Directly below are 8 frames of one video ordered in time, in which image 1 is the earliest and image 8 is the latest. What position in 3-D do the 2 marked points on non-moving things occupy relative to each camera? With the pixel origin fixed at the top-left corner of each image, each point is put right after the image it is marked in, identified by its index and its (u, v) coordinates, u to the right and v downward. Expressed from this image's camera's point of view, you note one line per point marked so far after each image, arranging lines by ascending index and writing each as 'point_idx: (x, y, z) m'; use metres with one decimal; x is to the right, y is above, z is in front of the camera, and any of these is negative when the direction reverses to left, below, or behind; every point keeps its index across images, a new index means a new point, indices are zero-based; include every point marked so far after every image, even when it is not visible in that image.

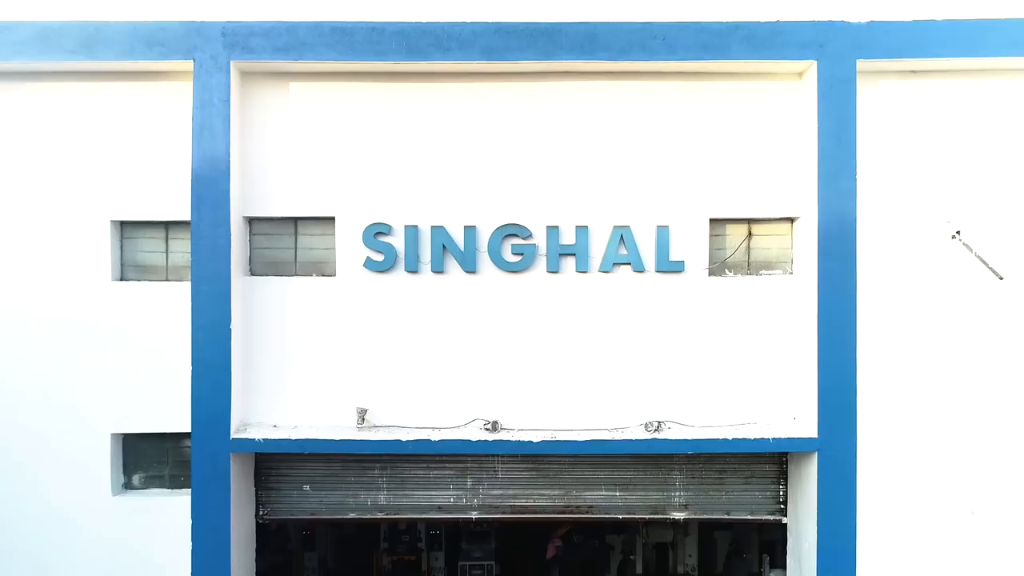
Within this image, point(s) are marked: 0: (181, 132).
0: (-0.9, +0.5, +1.9) m
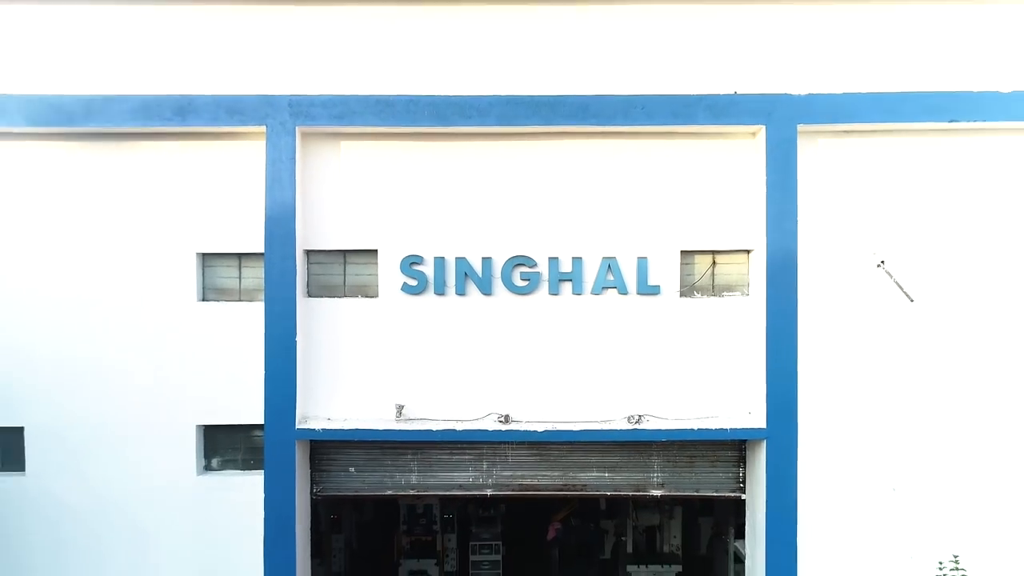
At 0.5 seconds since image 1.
0: (-0.9, +0.4, +2.3) m
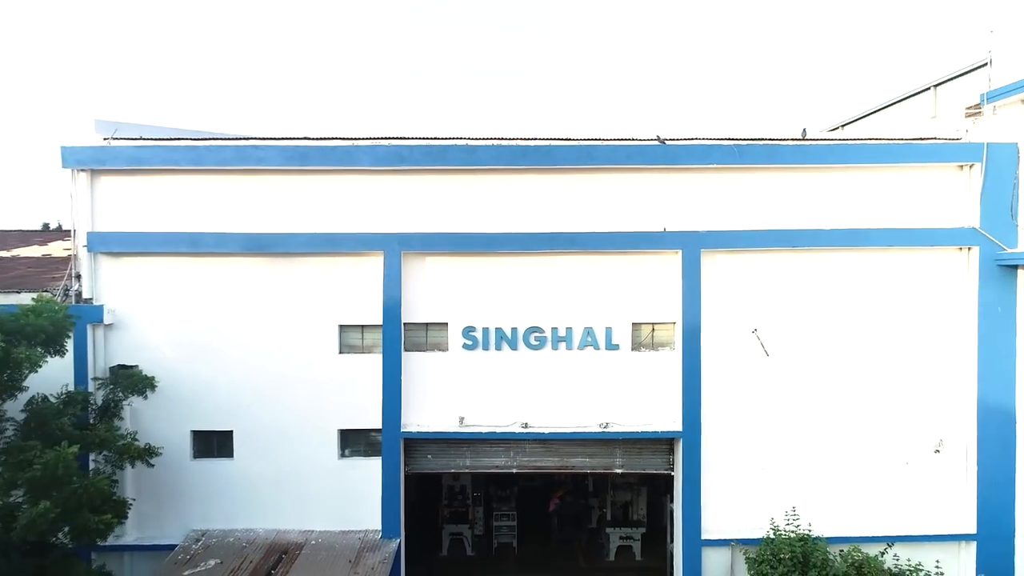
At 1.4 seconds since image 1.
0: (-0.8, +0.1, +3.9) m
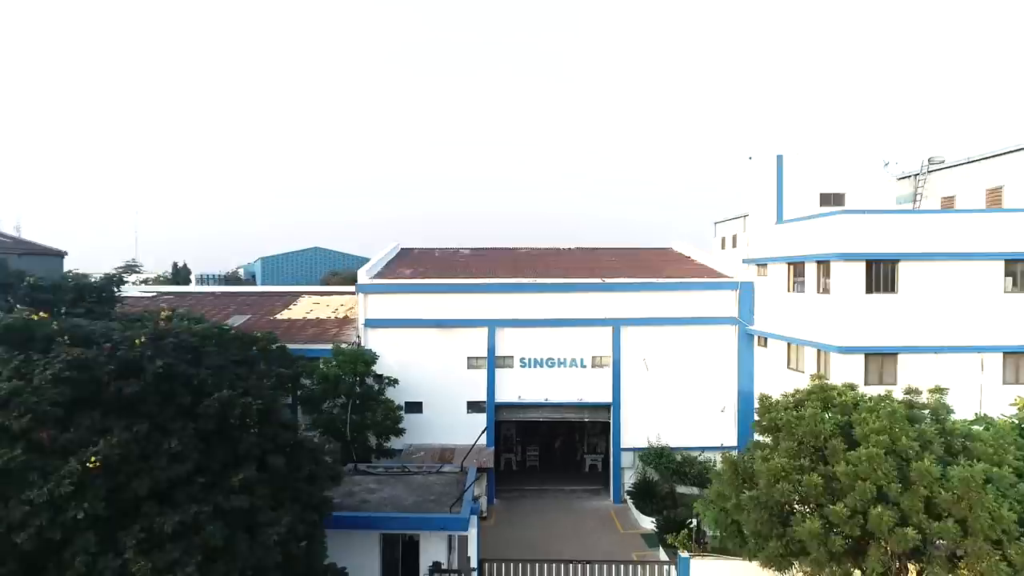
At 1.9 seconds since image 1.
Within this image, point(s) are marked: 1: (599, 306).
0: (-0.4, -0.6, +9.3) m
1: (+1.1, -0.2, +9.3) m
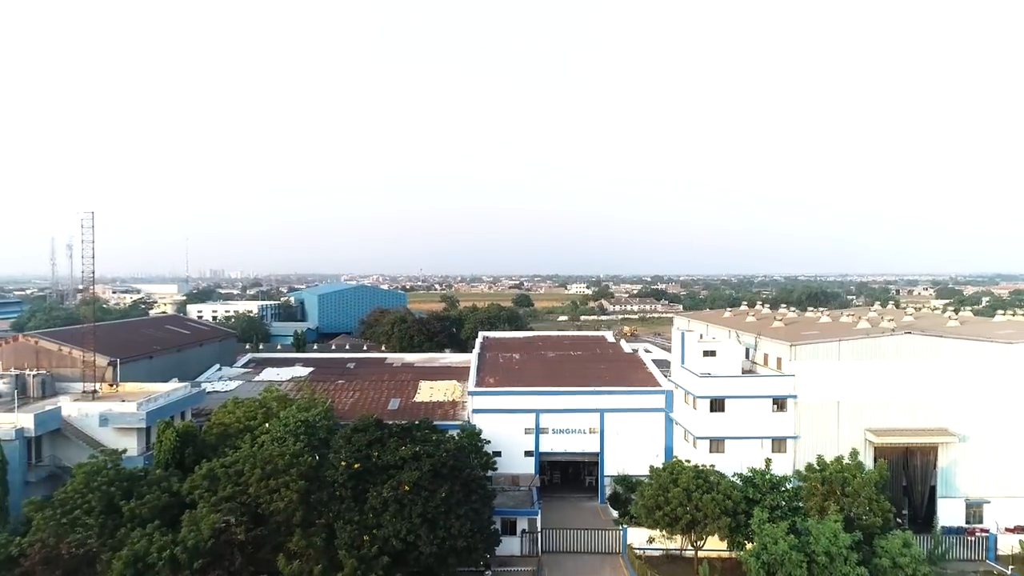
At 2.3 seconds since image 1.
0: (+0.5, -3.3, +18.0) m
1: (+2.1, -2.8, +18.0) m
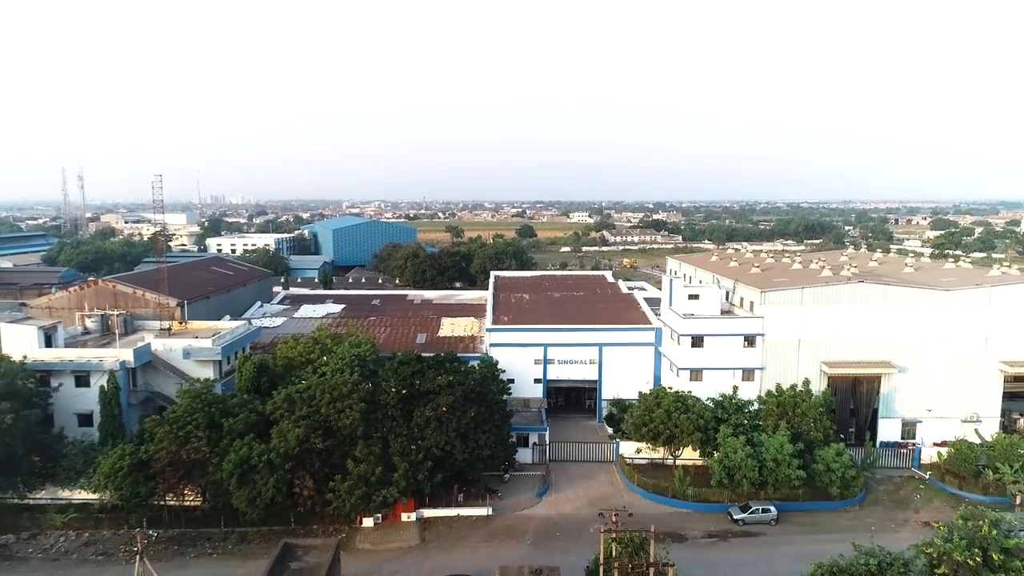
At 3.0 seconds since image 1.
0: (+0.9, -1.9, +21.1) m
1: (+2.4, -1.4, +21.0) m
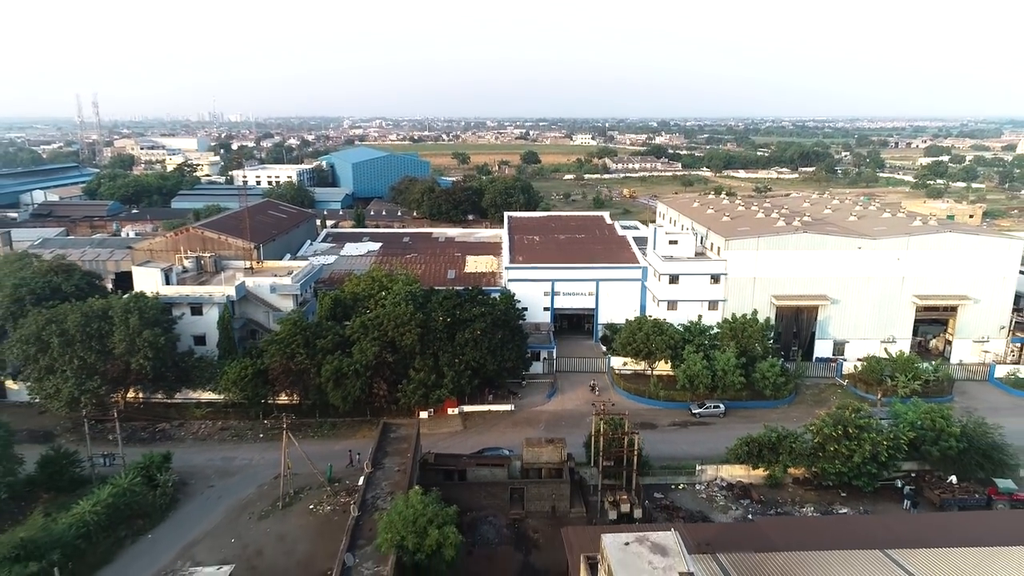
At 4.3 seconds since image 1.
0: (+1.4, +0.1, +26.1) m
1: (+2.9, +0.5, +25.9) m
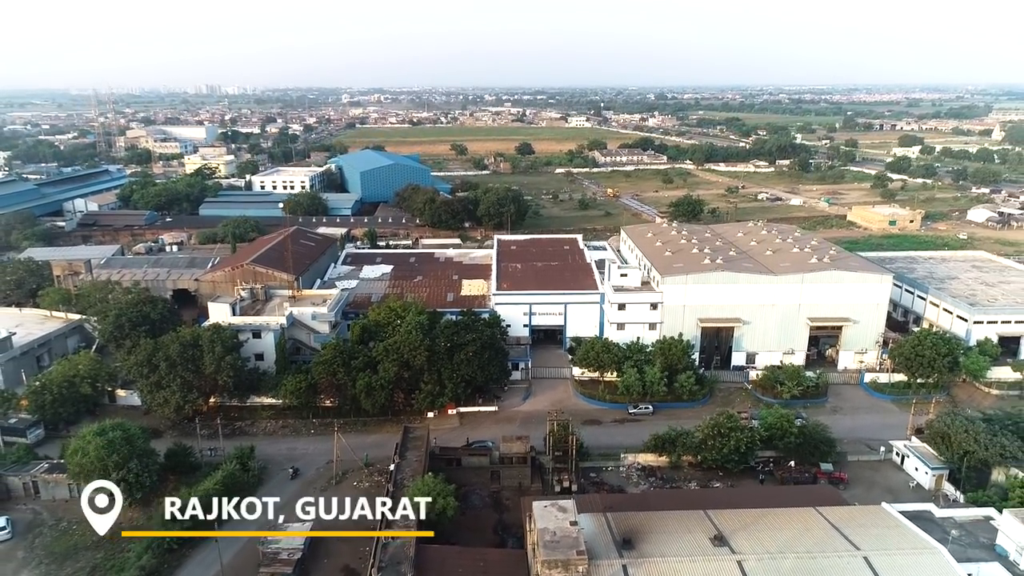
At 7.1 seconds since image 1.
0: (+0.7, -0.9, +33.0) m
1: (+2.3, -0.5, +32.9) m
